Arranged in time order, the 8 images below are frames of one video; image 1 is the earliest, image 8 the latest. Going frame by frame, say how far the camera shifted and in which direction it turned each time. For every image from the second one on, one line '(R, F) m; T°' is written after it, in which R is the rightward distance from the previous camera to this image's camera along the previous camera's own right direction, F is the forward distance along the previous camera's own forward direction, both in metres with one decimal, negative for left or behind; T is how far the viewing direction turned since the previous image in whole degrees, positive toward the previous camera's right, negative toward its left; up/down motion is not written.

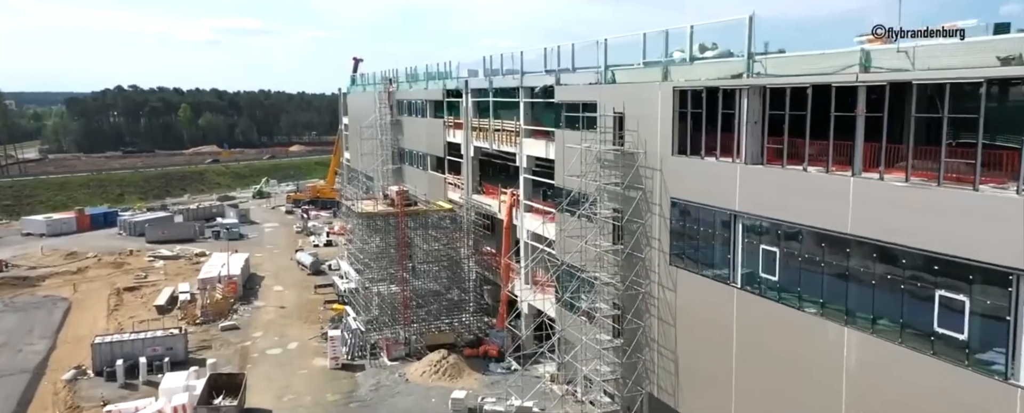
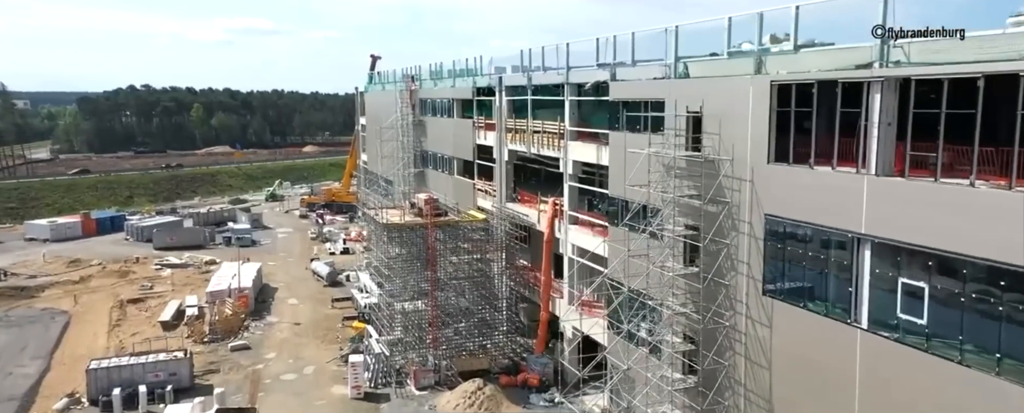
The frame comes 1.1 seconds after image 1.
(-1.1, +2.9) m; -1°
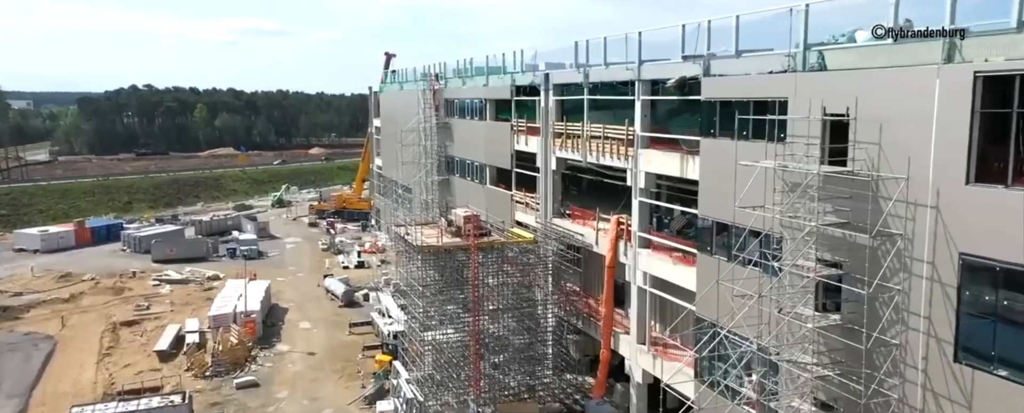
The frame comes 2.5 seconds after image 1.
(-1.6, +3.8) m; 0°
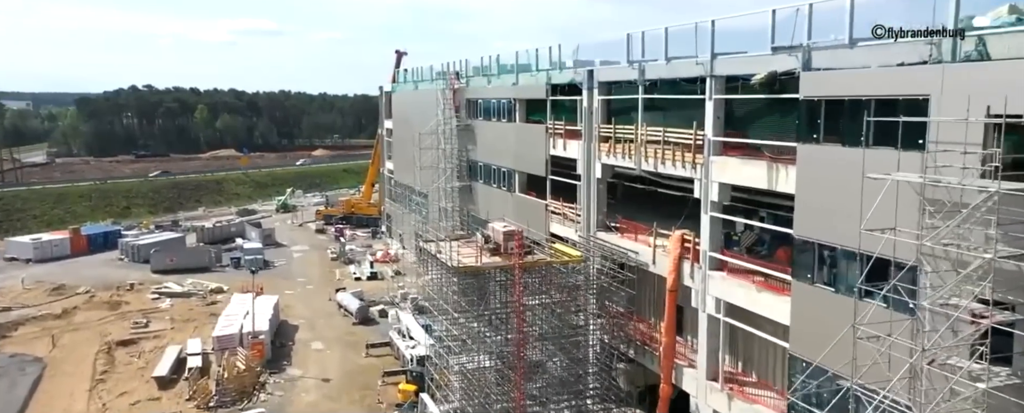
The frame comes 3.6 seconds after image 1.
(-1.3, +2.6) m; 0°
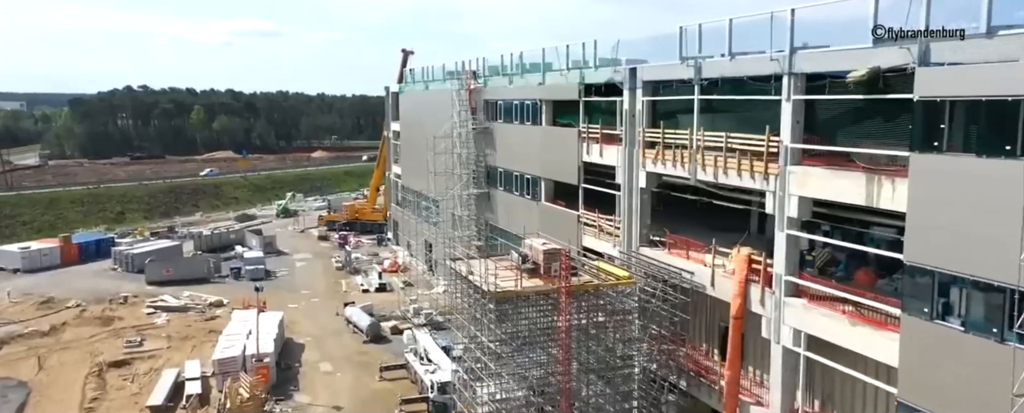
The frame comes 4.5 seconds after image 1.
(-1.1, +2.2) m; 0°
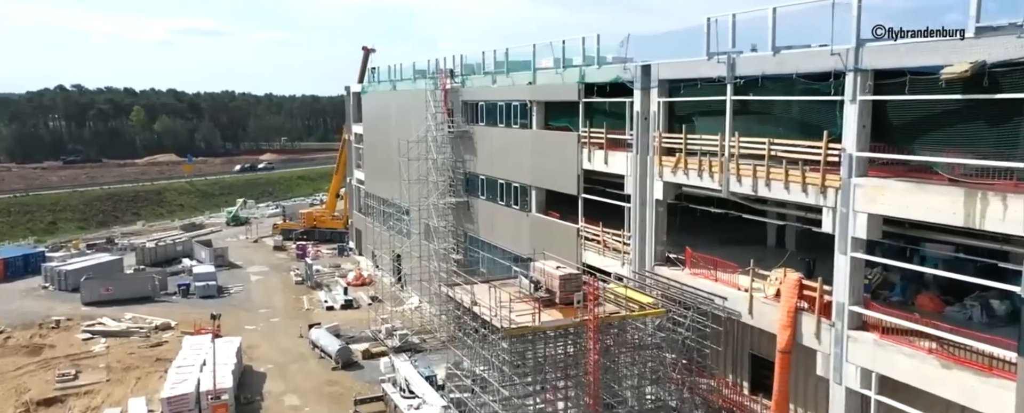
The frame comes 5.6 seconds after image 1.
(-1.3, +2.5) m; +4°
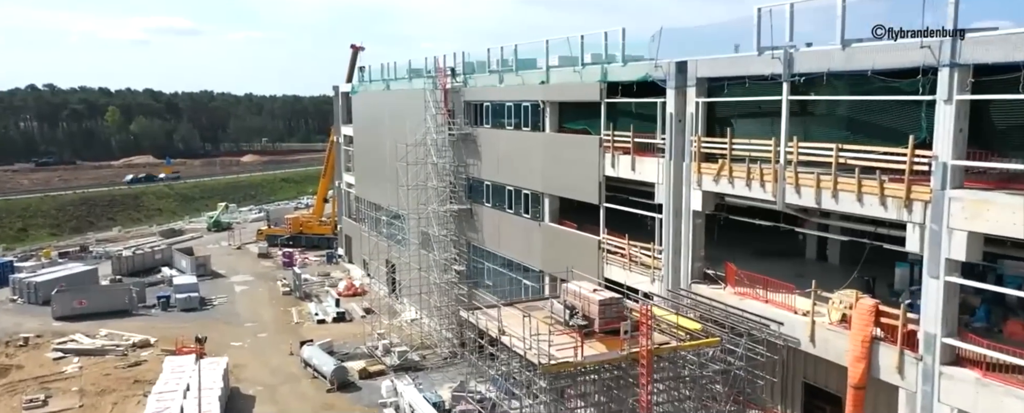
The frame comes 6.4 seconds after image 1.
(-1.0, +1.9) m; +1°
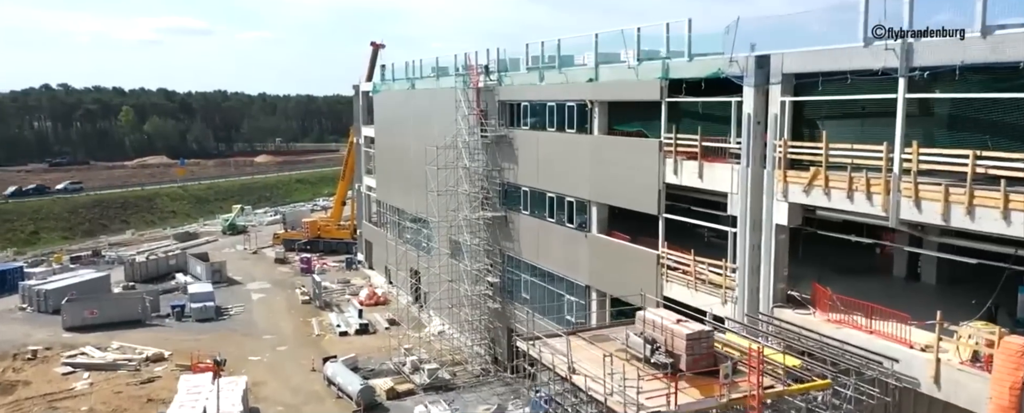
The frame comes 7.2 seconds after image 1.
(-1.0, +1.9) m; -1°
